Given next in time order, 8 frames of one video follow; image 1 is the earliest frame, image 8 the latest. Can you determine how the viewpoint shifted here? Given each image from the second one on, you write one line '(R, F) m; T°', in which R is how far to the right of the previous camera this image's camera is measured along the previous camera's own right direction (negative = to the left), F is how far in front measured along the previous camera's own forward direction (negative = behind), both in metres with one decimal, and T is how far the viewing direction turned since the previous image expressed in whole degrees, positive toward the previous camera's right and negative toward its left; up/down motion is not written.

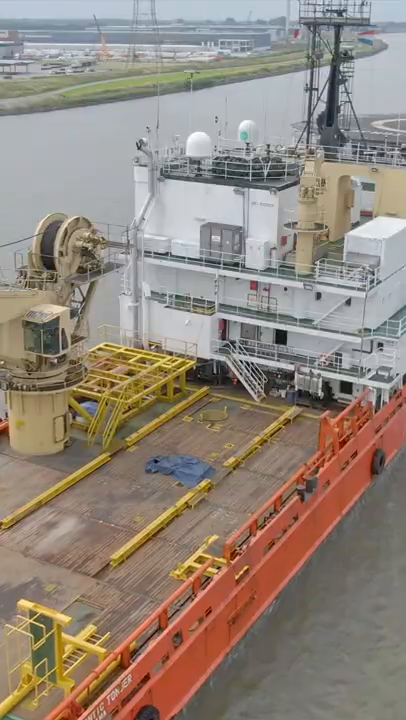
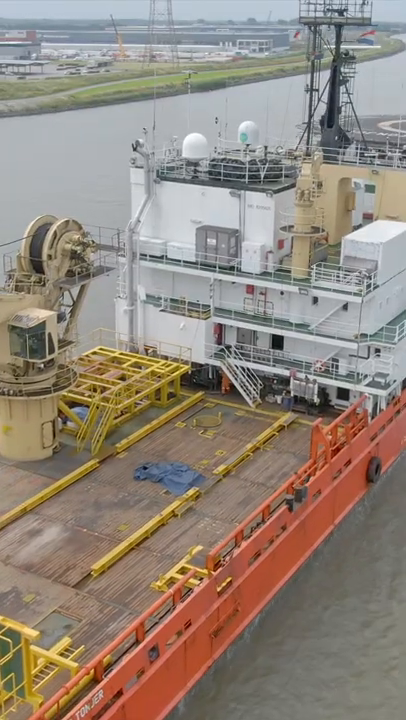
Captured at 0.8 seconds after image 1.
(+0.6, +0.4) m; -1°
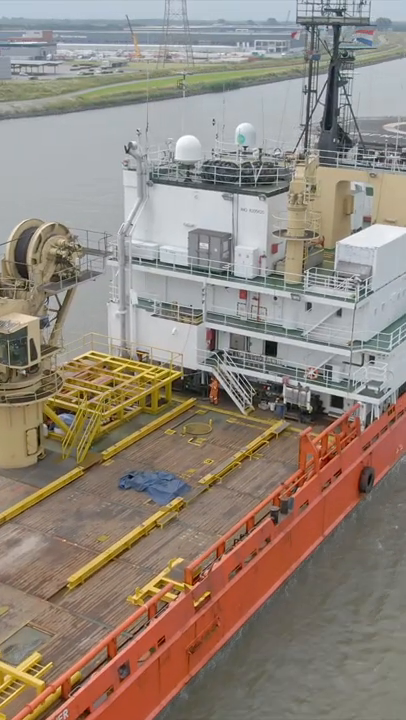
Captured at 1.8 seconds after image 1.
(+0.7, +0.4) m; -1°
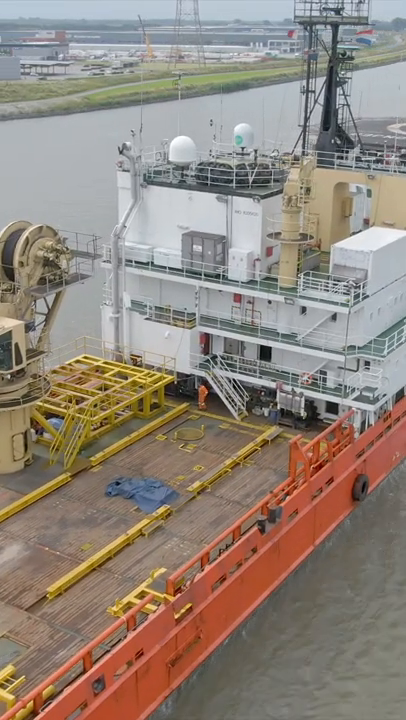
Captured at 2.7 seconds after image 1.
(+0.5, +0.4) m; -1°
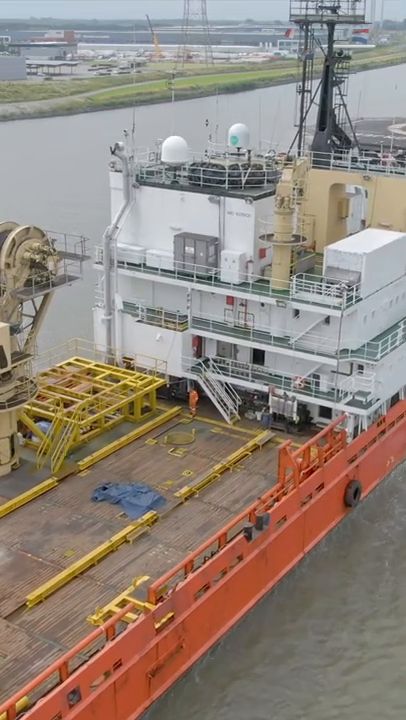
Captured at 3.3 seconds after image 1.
(+0.5, +0.3) m; -1°
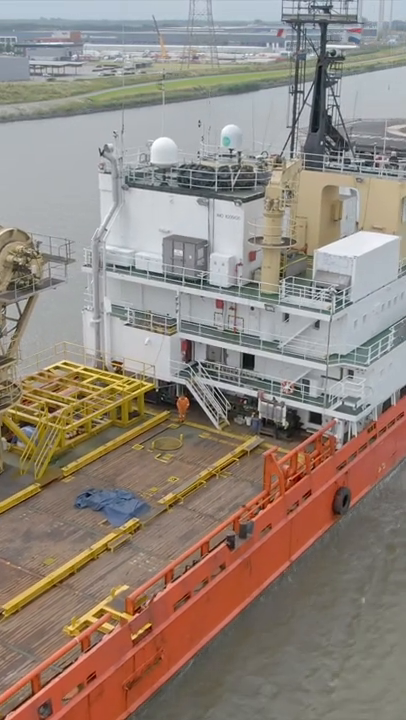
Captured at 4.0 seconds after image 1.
(+0.5, +0.3) m; -1°
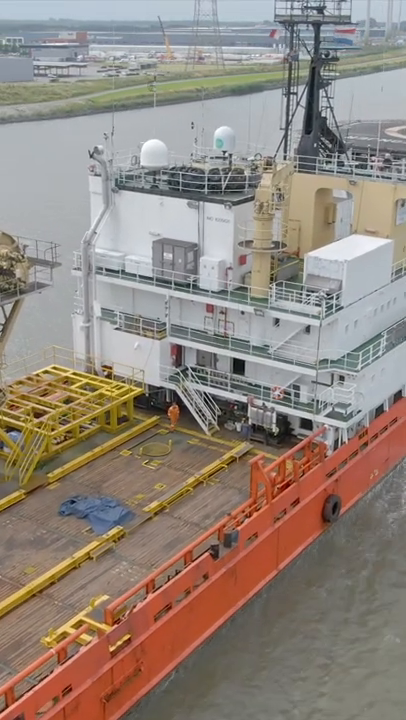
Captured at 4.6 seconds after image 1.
(+0.4, +0.3) m; 0°
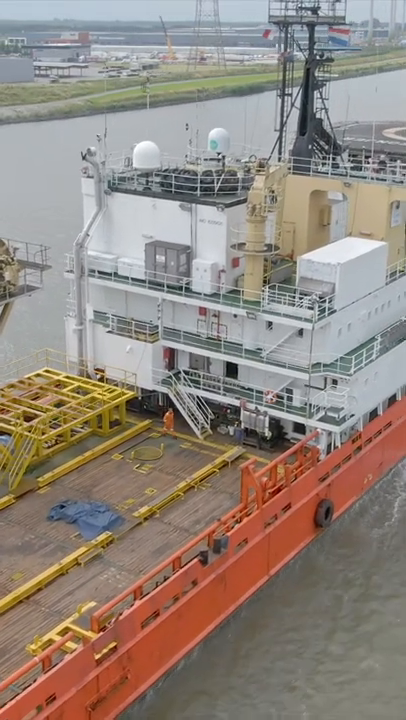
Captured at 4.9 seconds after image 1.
(+0.3, +0.2) m; 0°
